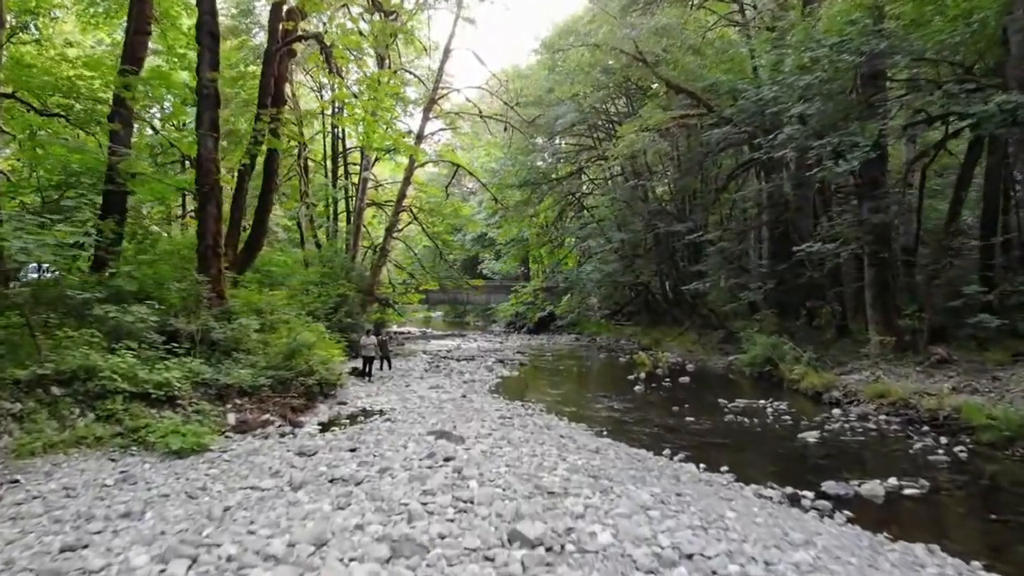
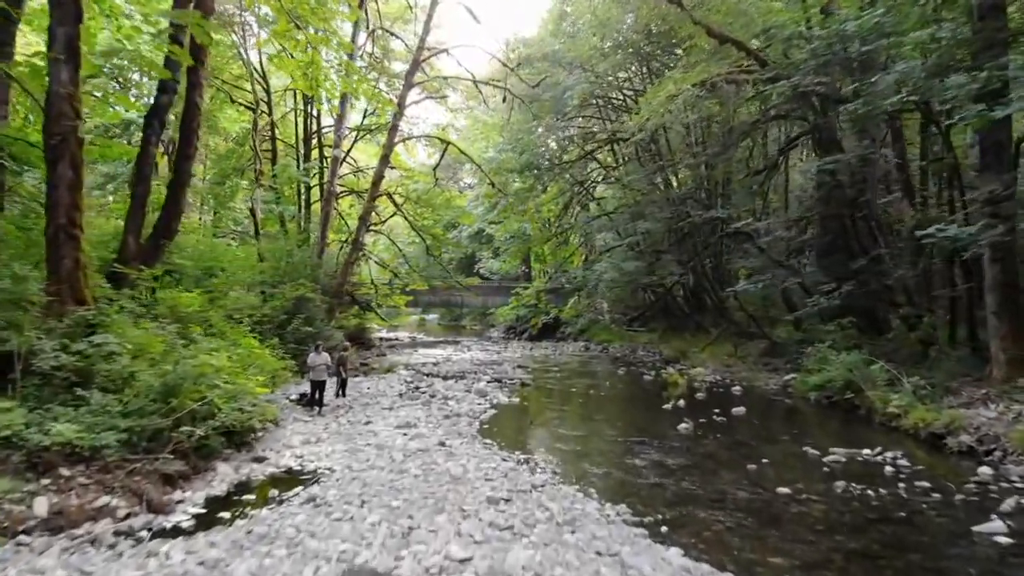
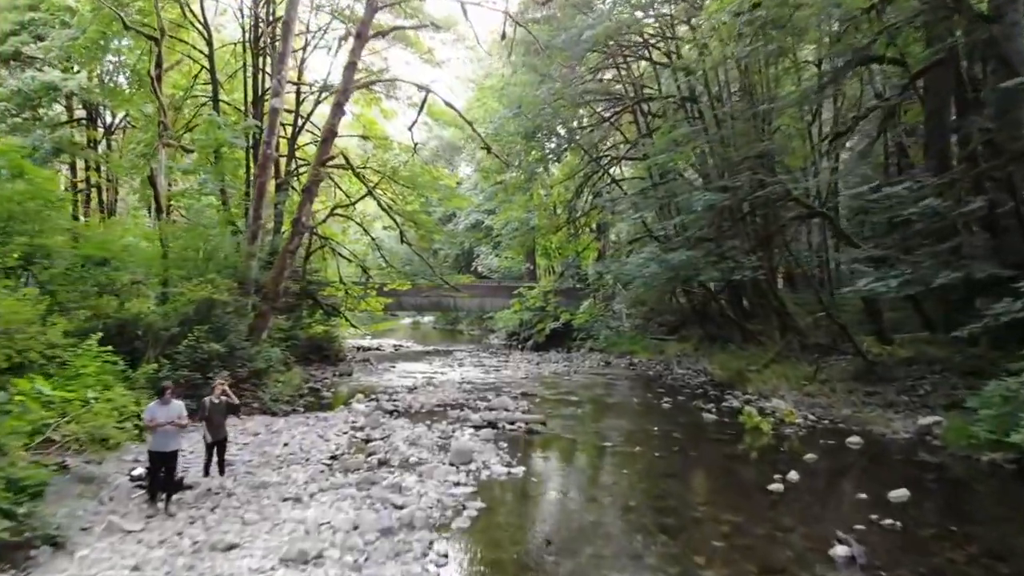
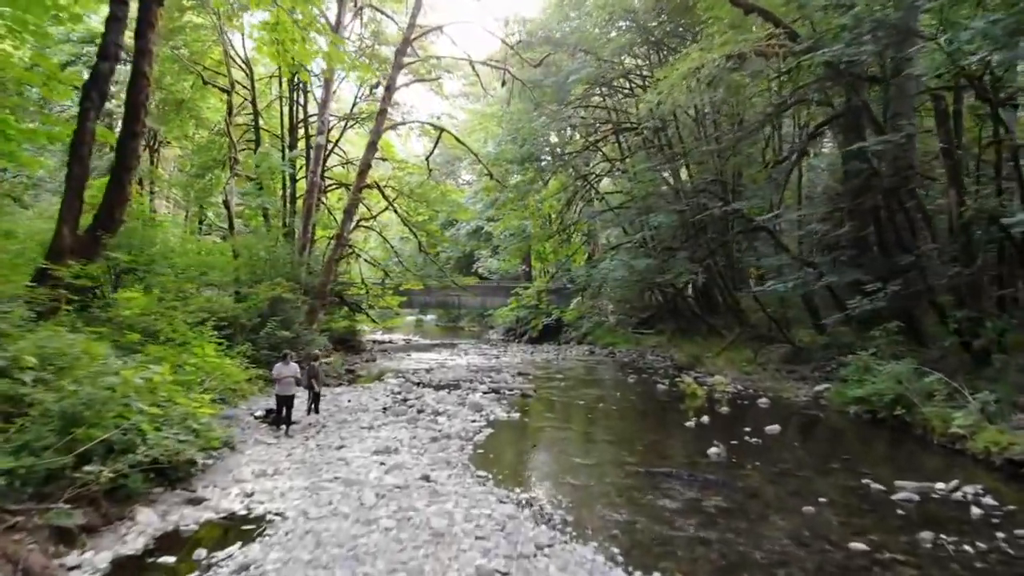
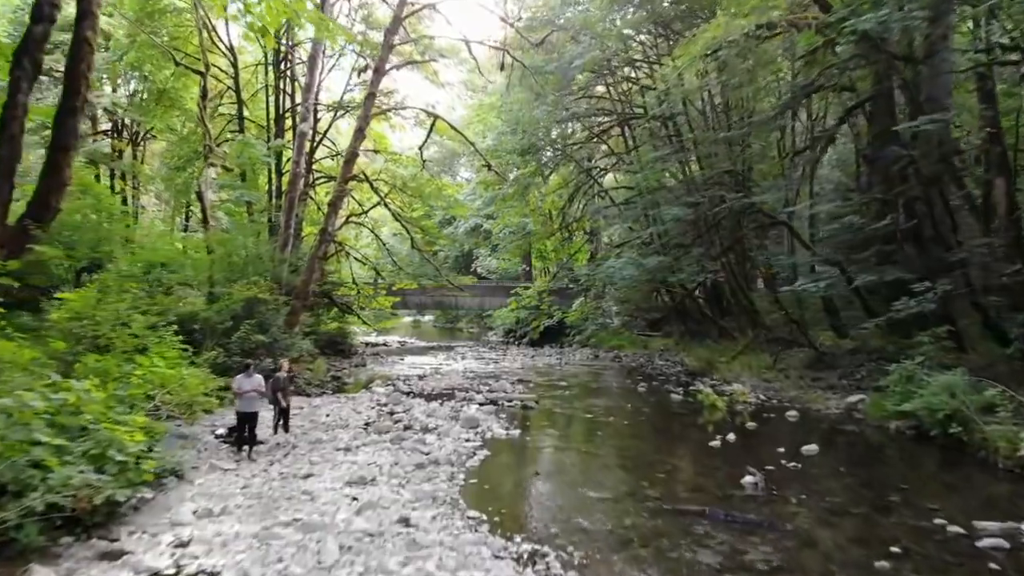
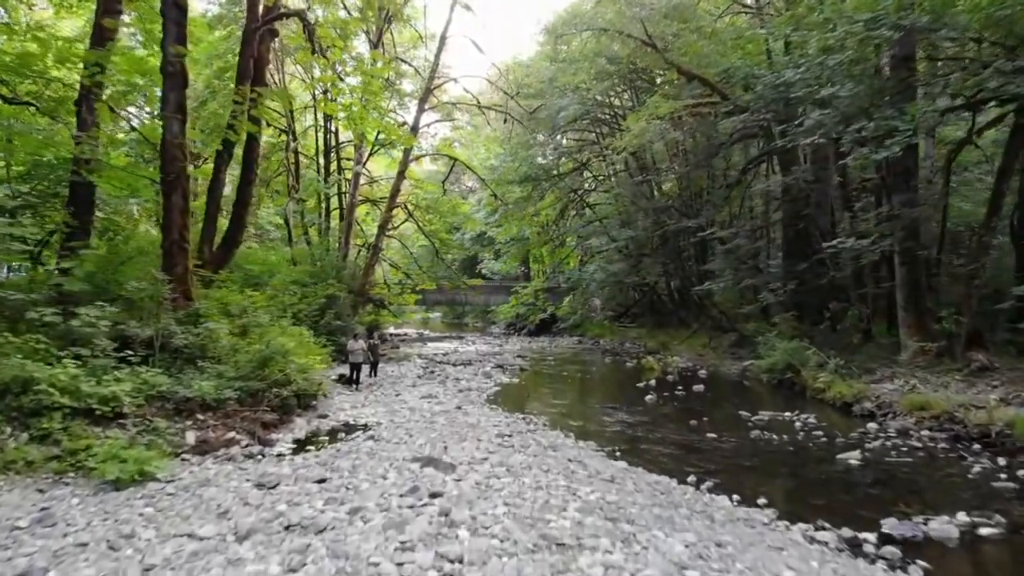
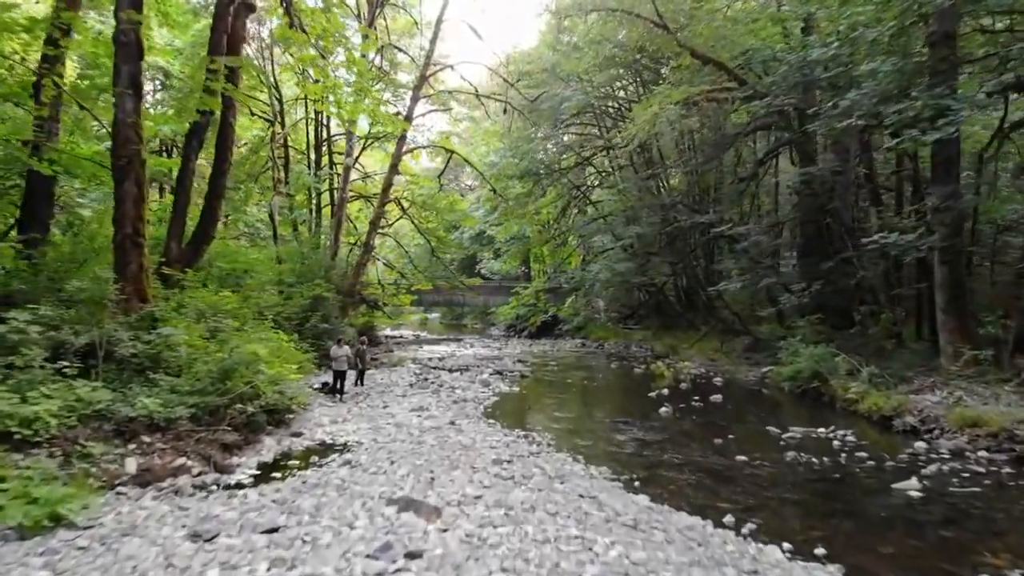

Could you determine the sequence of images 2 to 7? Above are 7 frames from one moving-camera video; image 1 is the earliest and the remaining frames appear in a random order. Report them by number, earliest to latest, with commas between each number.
6, 7, 2, 4, 5, 3
